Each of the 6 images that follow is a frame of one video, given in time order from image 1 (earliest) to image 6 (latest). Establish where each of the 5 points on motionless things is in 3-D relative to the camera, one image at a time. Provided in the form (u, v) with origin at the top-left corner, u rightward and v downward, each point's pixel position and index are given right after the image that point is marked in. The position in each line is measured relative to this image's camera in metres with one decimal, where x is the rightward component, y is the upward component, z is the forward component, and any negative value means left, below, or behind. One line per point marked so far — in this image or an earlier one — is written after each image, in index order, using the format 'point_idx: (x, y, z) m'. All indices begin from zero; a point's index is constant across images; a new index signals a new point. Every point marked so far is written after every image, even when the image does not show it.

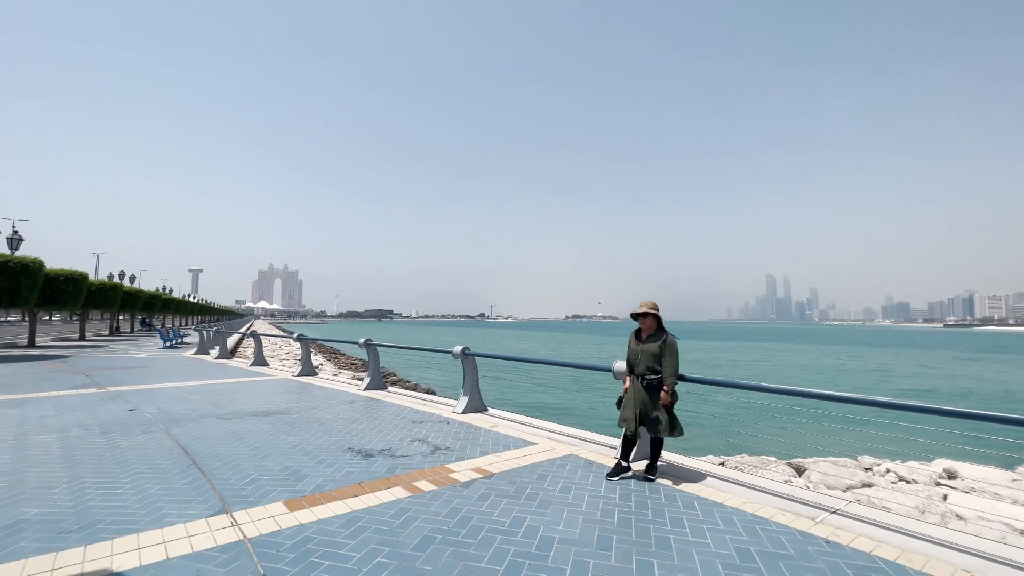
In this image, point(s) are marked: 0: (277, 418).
0: (-3.9, -2.1, +7.5) m
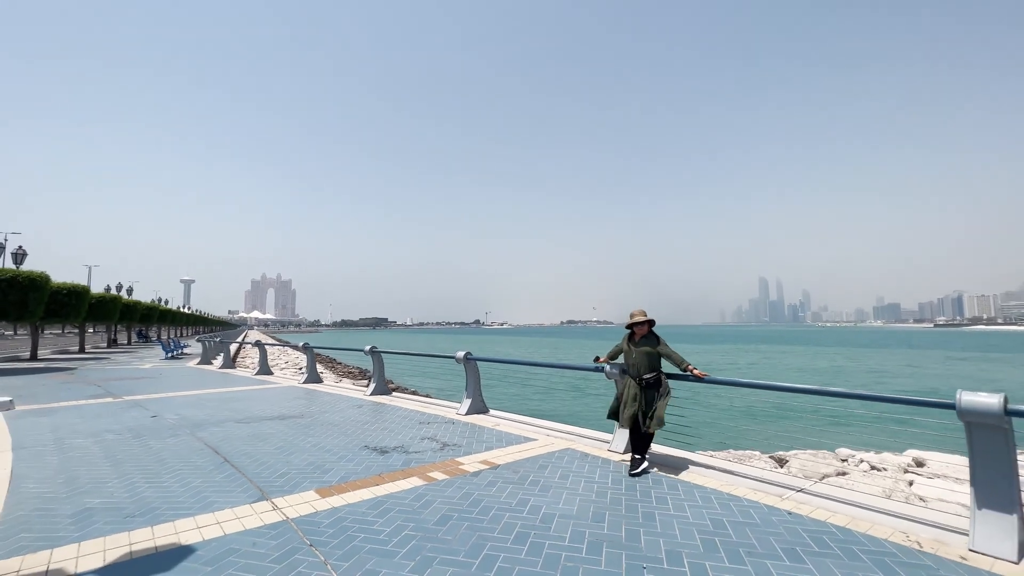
0: (-3.9, -2.3, +7.7) m
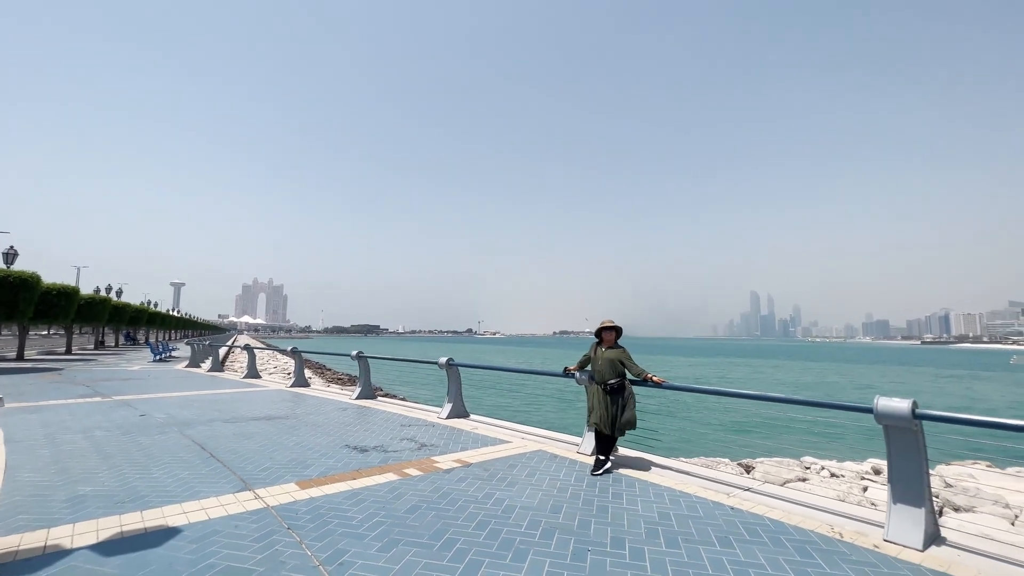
0: (-4.2, -2.4, +7.8) m
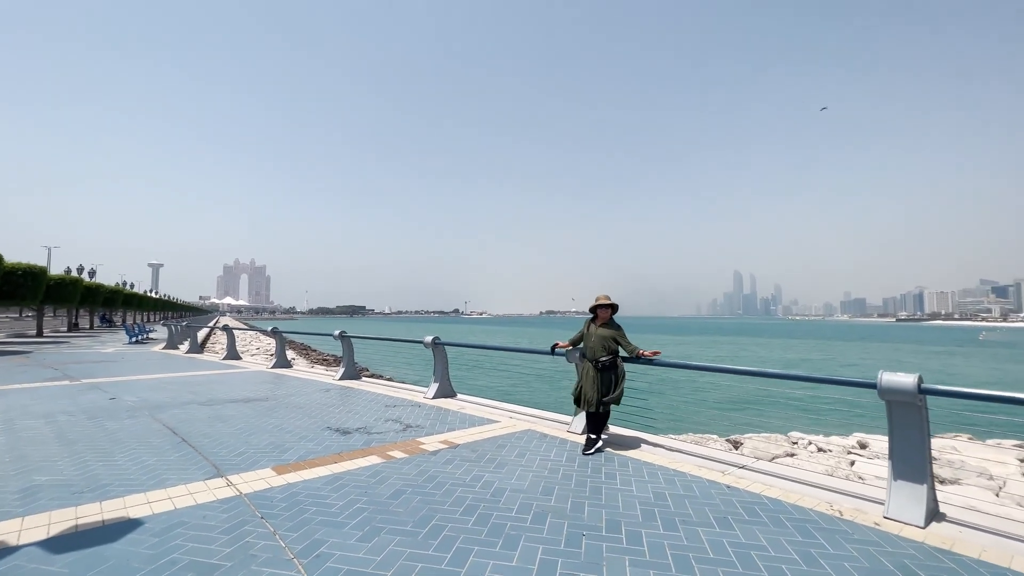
0: (-4.4, -2.0, +7.6) m
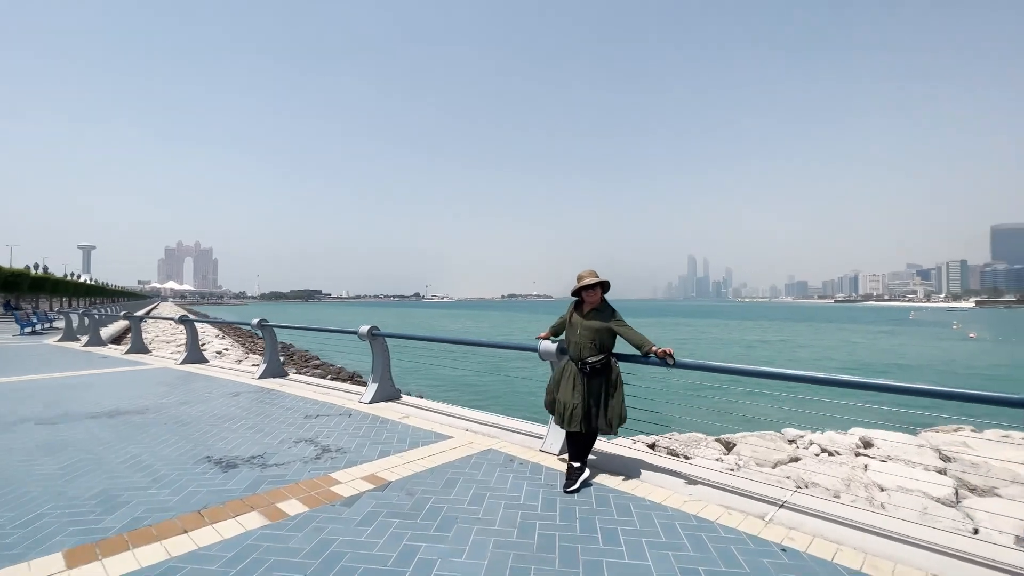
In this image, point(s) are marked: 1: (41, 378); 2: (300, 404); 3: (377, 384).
0: (-5.0, -1.8, +6.4) m
1: (-9.0, -1.7, +8.9) m
2: (-3.2, -1.8, +7.3) m
3: (-2.0, -1.5, +7.2) m
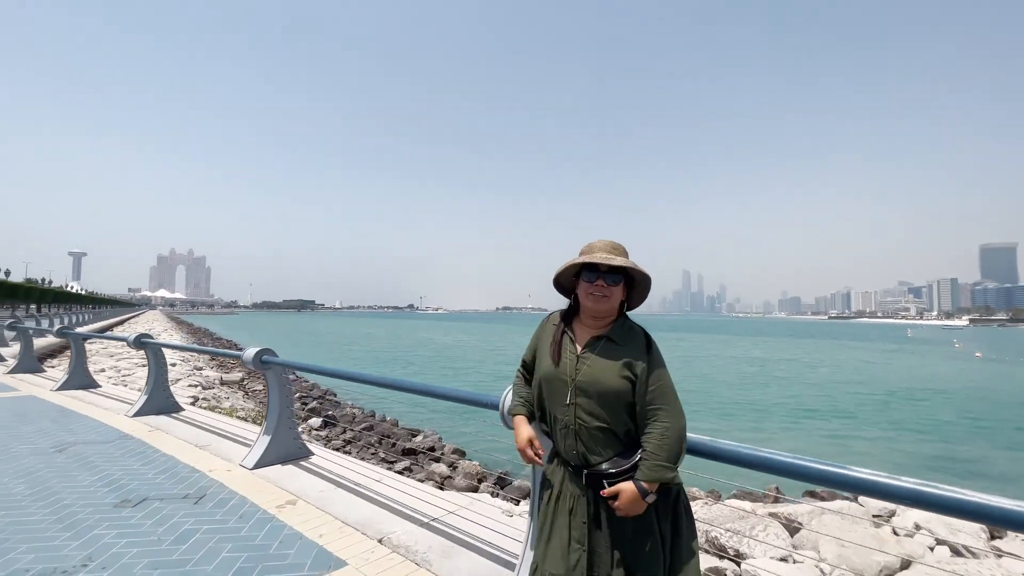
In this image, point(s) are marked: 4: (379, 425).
0: (-5.3, -1.8, +4.9) m
1: (-9.3, -1.8, +7.4) m
2: (-3.5, -1.9, +5.8) m
3: (-2.3, -1.6, +5.8) m
4: (-4.4, -4.5, +15.0) m
